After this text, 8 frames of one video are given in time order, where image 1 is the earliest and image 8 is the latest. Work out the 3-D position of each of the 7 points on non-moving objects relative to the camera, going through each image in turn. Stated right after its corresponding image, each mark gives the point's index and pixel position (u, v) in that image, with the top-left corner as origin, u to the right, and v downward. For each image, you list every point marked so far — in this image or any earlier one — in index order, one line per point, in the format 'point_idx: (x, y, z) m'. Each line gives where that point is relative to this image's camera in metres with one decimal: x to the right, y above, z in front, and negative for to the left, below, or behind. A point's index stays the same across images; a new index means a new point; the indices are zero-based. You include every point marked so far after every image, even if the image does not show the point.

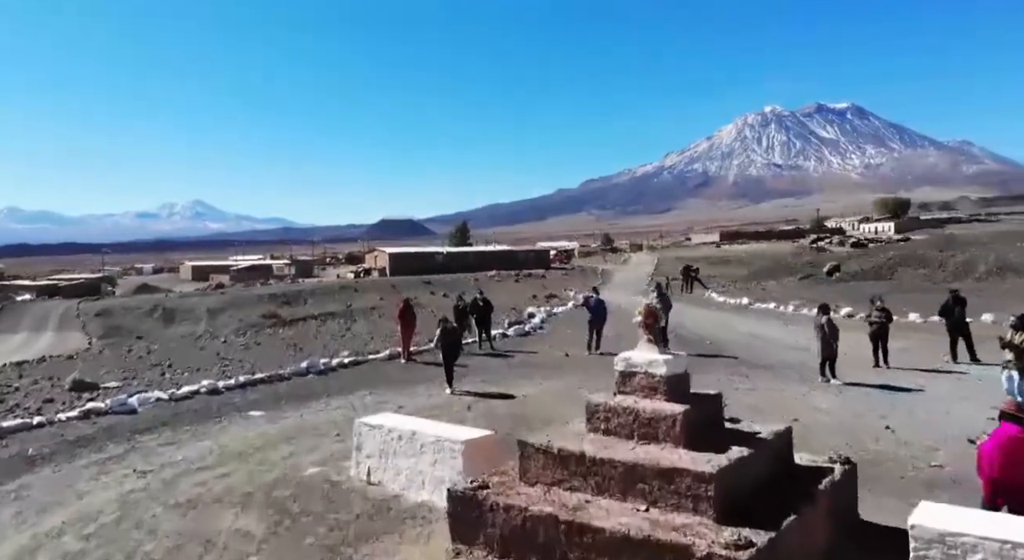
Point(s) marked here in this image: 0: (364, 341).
0: (-3.4, -1.4, +15.1) m
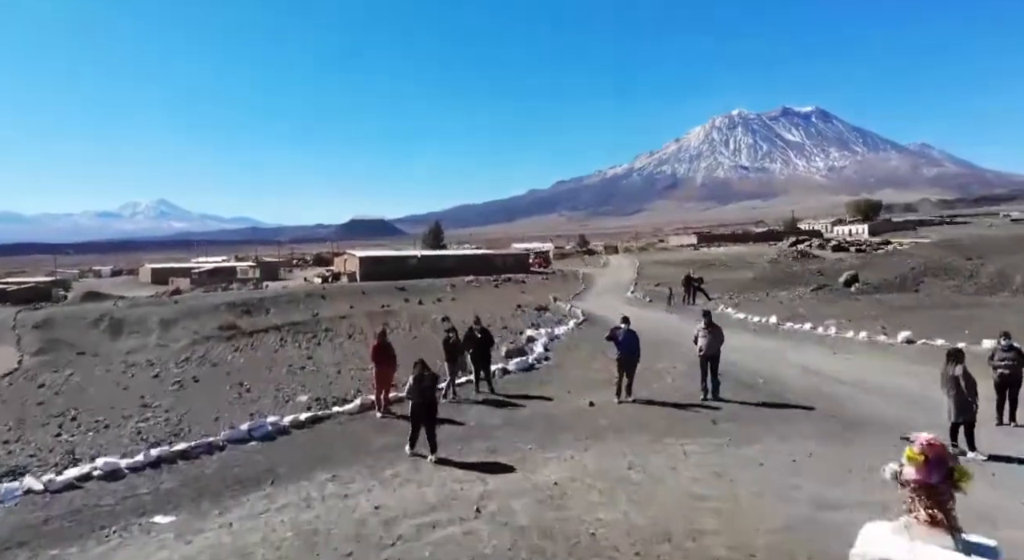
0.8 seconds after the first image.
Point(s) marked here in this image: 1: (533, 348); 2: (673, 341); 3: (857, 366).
0: (-3.4, -1.8, +12.2) m
1: (+0.4, -1.4, +13.4) m
2: (+3.8, -1.4, +15.1) m
3: (+6.3, -1.6, +12.1) m
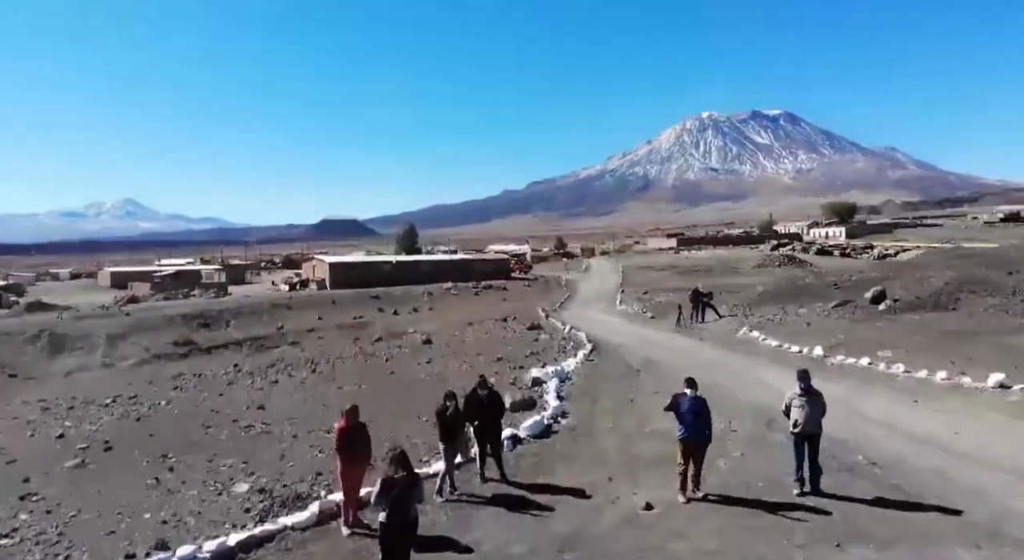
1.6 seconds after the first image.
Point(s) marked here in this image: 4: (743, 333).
0: (-3.3, -2.3, +9.4) m
1: (+0.5, -1.9, +10.7) m
2: (+3.8, -1.9, +12.5) m
3: (+6.5, -2.1, +9.6) m
4: (+6.2, -1.5, +17.8) m
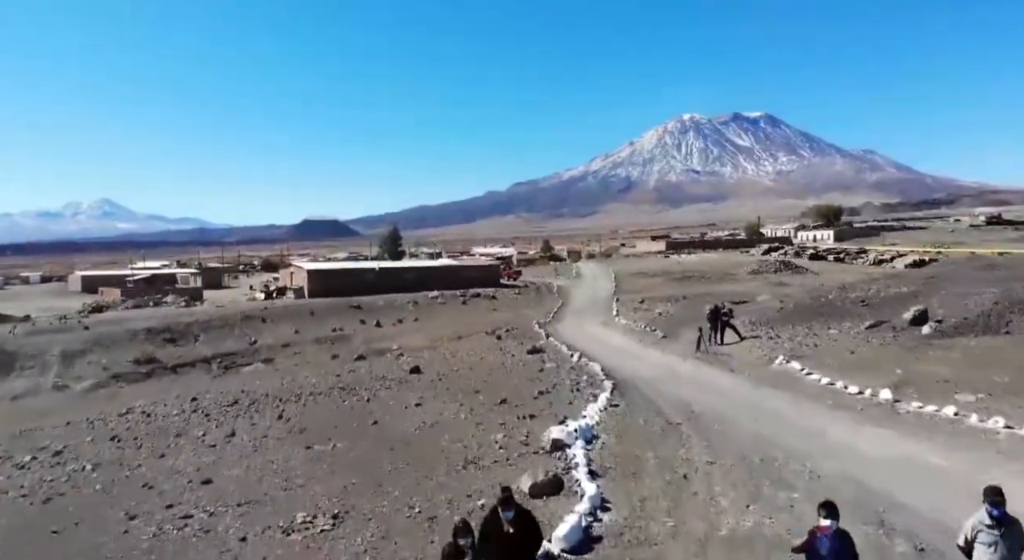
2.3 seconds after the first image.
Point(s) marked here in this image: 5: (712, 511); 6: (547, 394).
0: (-3.0, -2.9, +6.9) m
1: (+0.8, -2.4, +8.3) m
2: (+4.0, -2.5, +10.2) m
3: (+6.7, -2.6, +7.4) m
4: (+6.3, -2.0, +15.5) m
5: (+2.2, -2.6, +7.4) m
6: (+0.7, -2.3, +13.1) m
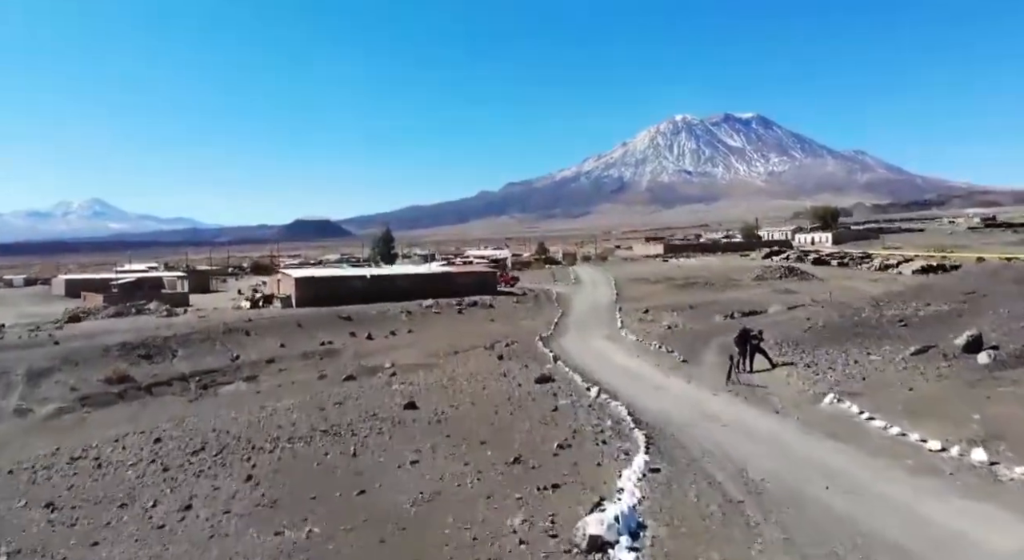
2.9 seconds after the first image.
0: (-2.7, -3.4, +4.8) m
1: (+1.1, -3.0, +6.2) m
2: (+4.3, -3.0, +8.2) m
3: (+7.0, -3.2, +5.4) m
4: (+6.5, -2.5, +13.5) m
5: (+2.5, -3.1, +5.3) m
6: (+0.9, -2.8, +11.0) m
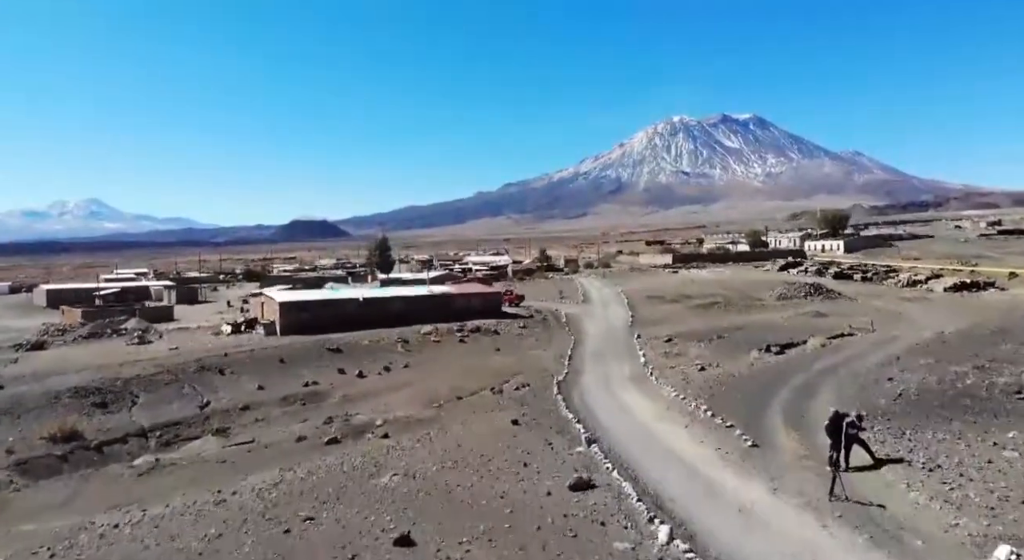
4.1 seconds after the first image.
0: (-2.1, -4.9, +0.6) m
1: (+1.7, -4.5, +2.0) m
2: (+4.8, -4.5, +4.0) m
3: (+7.6, -4.7, +1.2) m
4: (+7.1, -4.1, +9.3) m
5: (+3.1, -4.6, +1.1) m
6: (+1.5, -4.3, +6.8) m
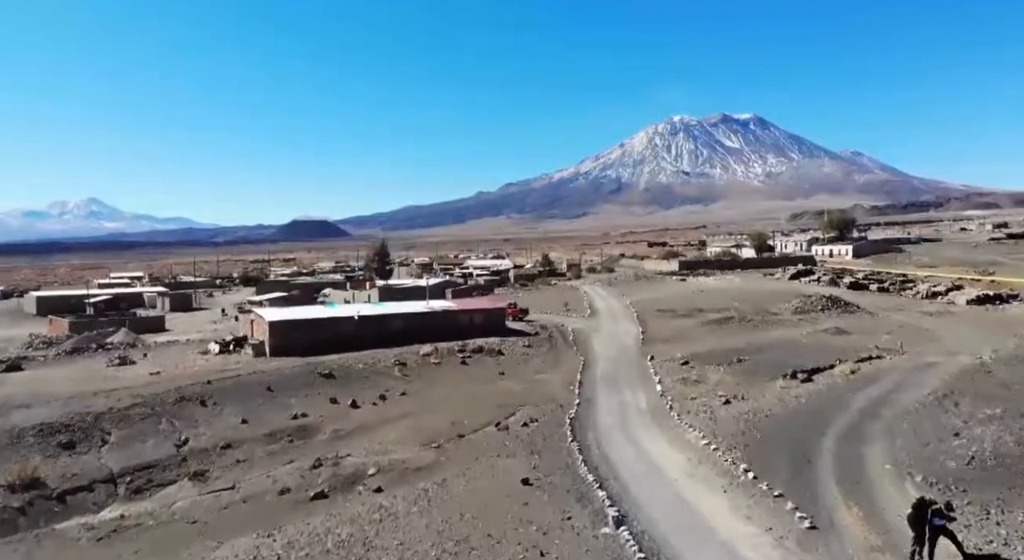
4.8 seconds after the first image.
0: (-1.8, -6.0, -1.9) m
1: (+1.9, -5.5, -0.5) m
2: (+5.1, -5.6, +1.5) m
3: (+7.9, -5.7, -1.3) m
4: (+7.3, -5.1, +6.8) m
5: (+3.4, -5.7, -1.4) m
6: (+1.8, -5.4, +4.3) m
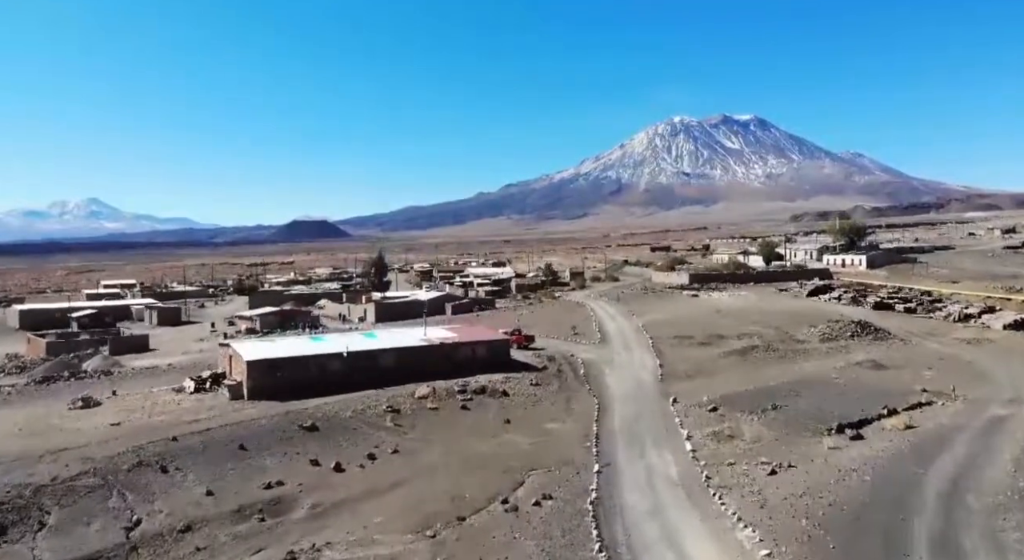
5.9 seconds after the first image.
0: (-1.5, -7.7, -5.8) m
1: (+2.3, -7.3, -4.4) m
2: (+5.5, -7.3, -2.4) m
3: (+8.3, -7.5, -5.2) m
4: (+7.7, -6.9, +2.9) m
5: (+3.7, -7.4, -5.3) m
6: (+2.1, -7.1, +0.4) m
